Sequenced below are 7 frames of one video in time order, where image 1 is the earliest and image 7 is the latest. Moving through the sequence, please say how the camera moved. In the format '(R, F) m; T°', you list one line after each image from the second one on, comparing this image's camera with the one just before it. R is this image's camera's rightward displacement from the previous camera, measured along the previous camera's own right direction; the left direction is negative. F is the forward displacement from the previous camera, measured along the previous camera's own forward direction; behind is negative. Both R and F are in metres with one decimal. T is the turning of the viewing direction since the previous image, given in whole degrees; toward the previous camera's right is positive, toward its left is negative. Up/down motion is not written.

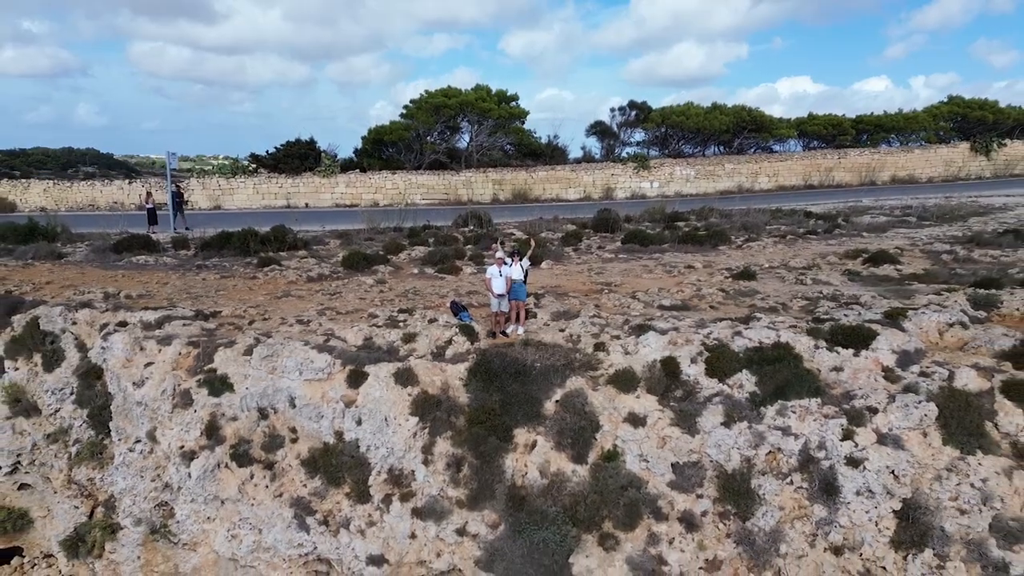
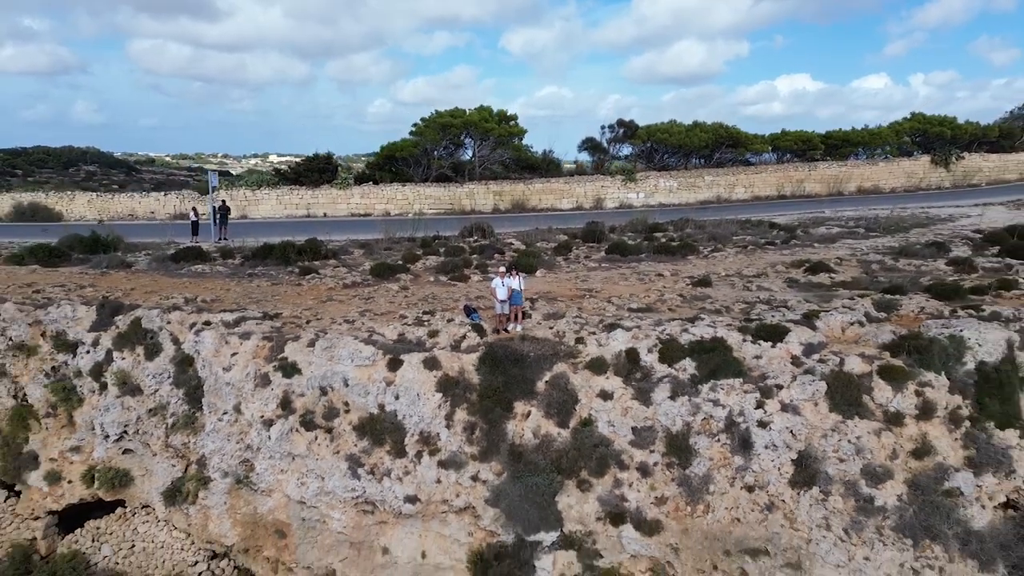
(0.0, -1.7) m; 0°
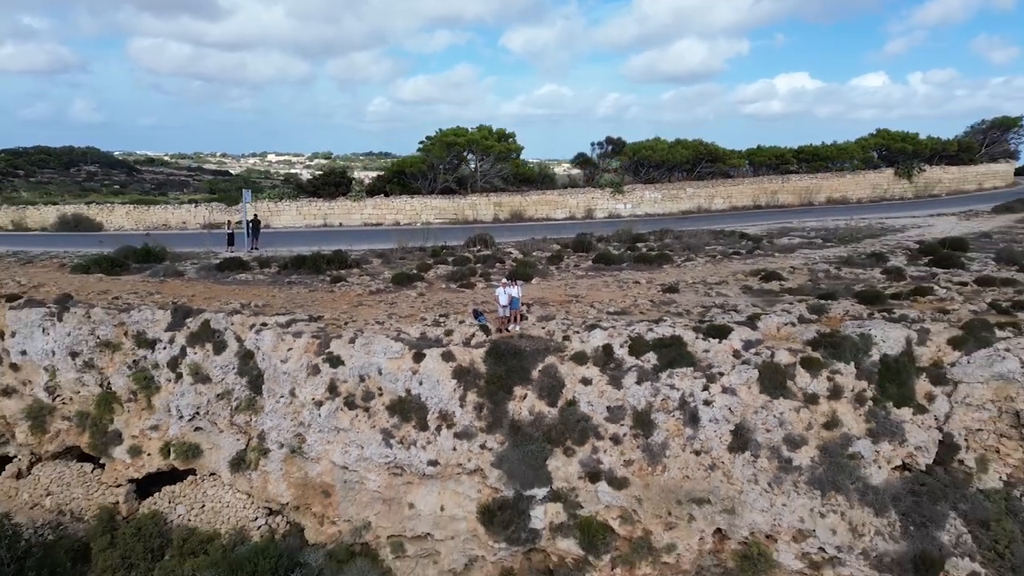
(0.0, -1.8) m; 0°
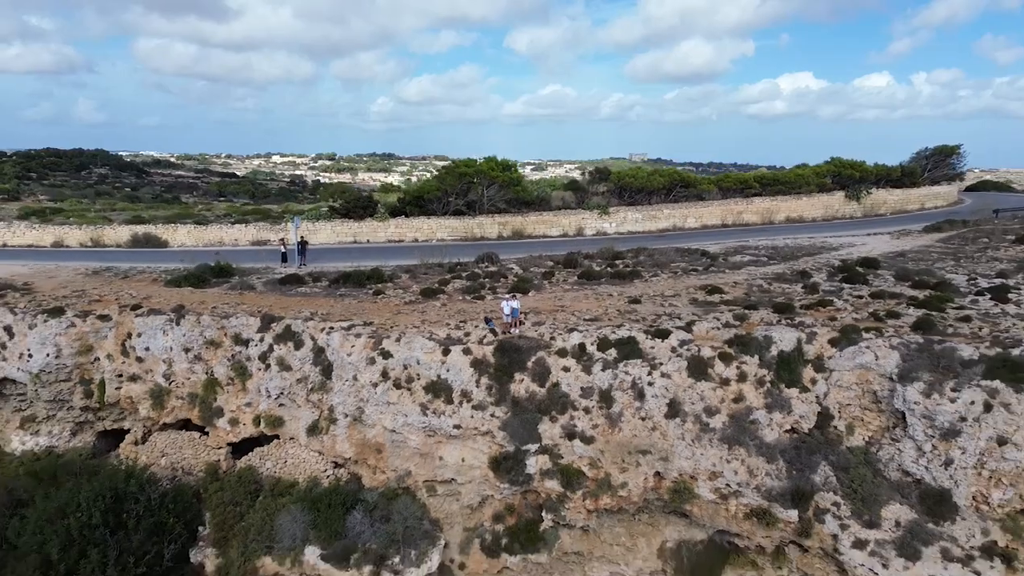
(0.0, -3.4) m; 0°
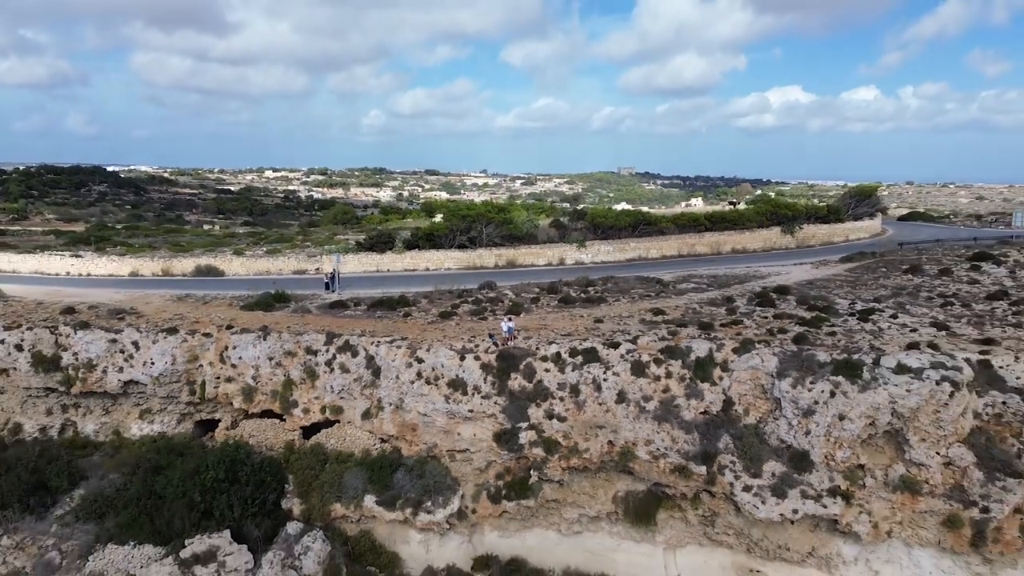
(-0.1, -5.0) m; +1°
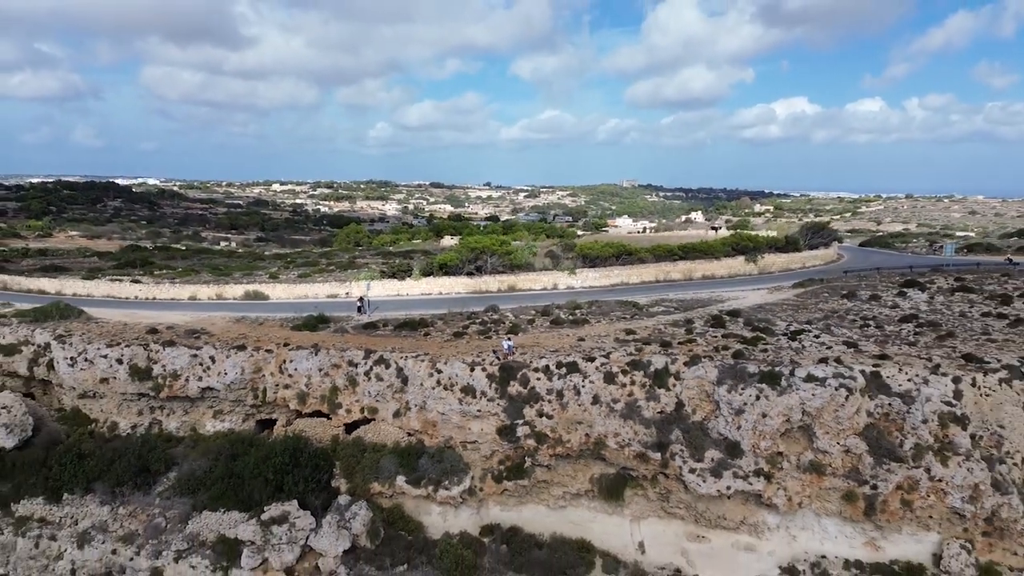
(+0.1, -4.8) m; 0°
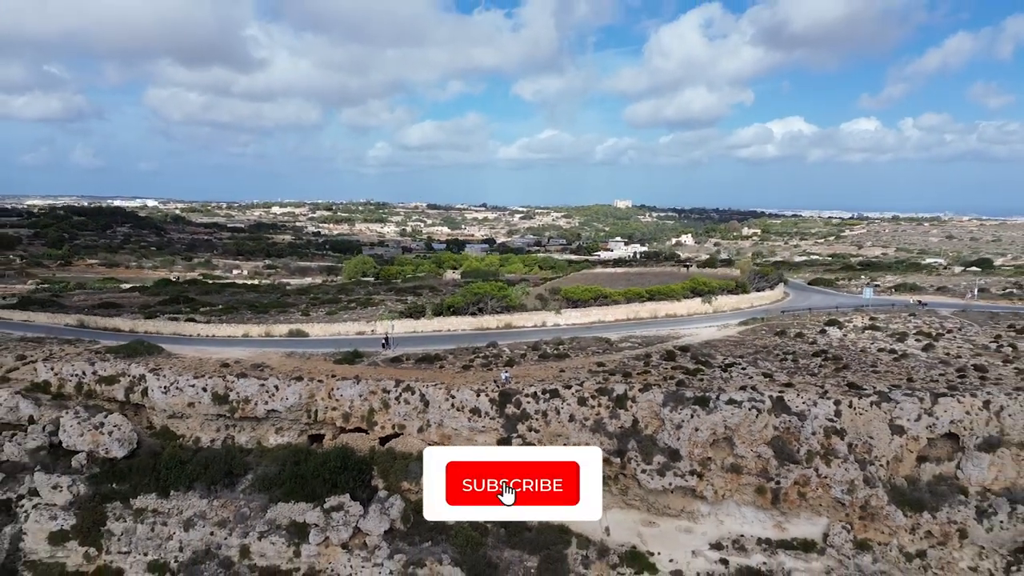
(0.0, -7.1) m; 0°
